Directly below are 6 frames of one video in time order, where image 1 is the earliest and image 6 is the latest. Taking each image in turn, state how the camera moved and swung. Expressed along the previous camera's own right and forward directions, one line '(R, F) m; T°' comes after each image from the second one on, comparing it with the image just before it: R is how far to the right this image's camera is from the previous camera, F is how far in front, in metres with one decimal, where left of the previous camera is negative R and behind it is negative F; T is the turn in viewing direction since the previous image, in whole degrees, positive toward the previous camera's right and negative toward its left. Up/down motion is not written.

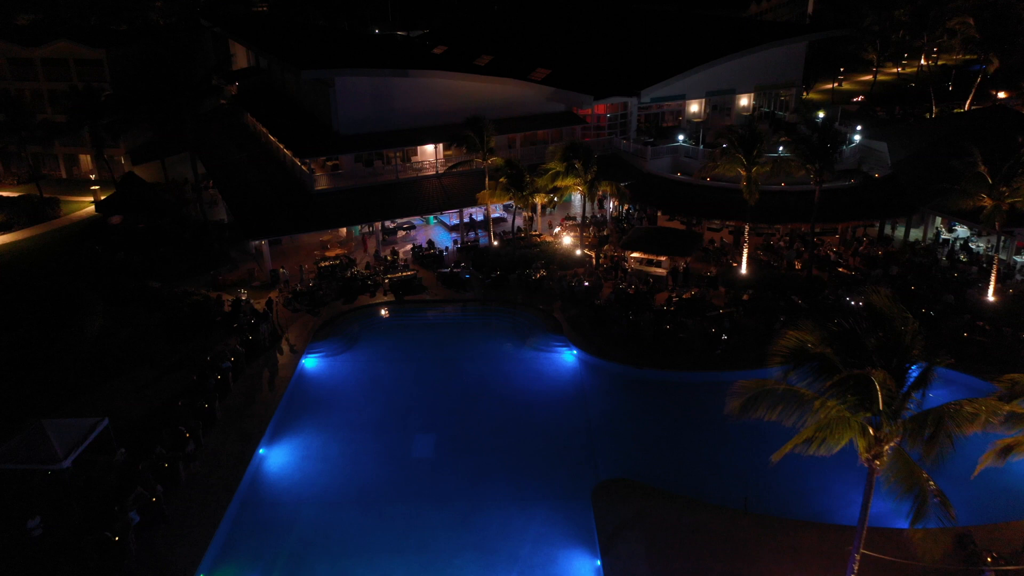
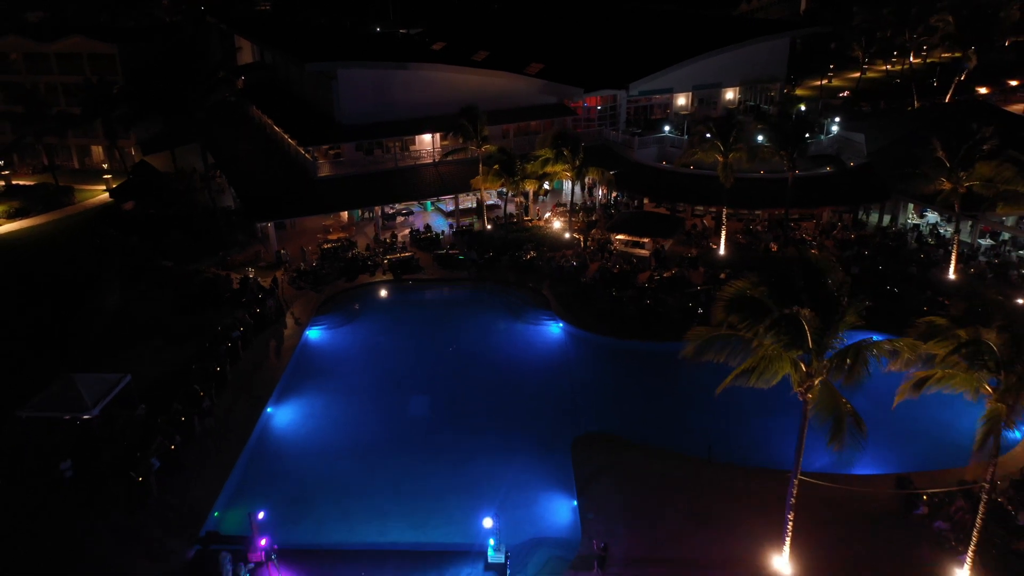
(+0.3, -1.6) m; 0°
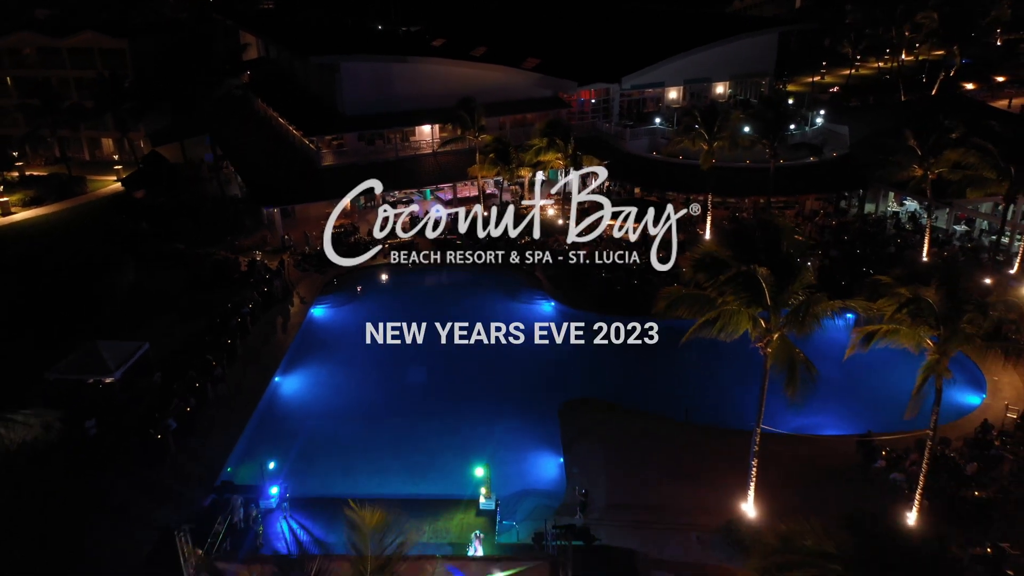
(+0.2, -1.3) m; 0°
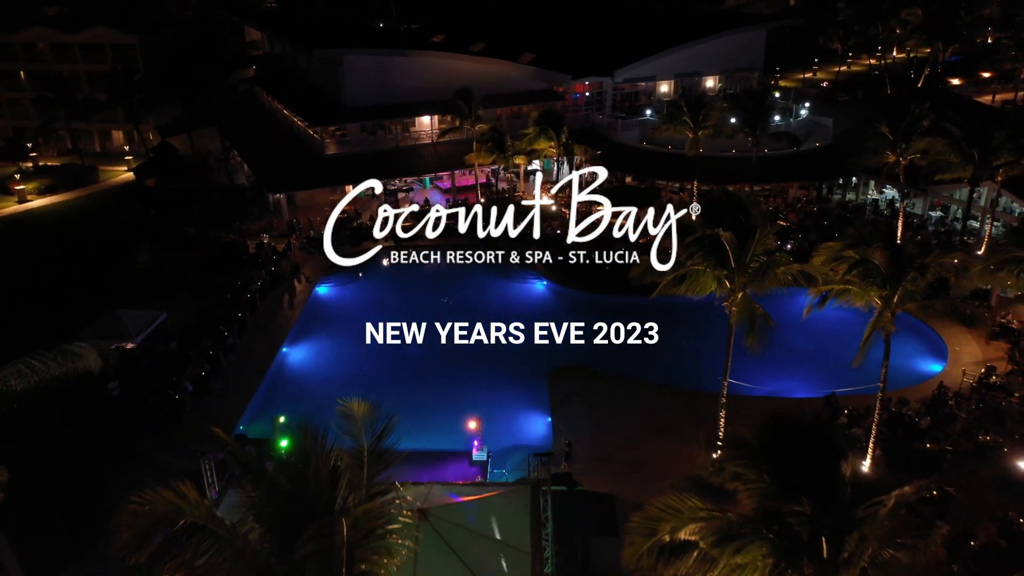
(+0.2, -1.5) m; 0°
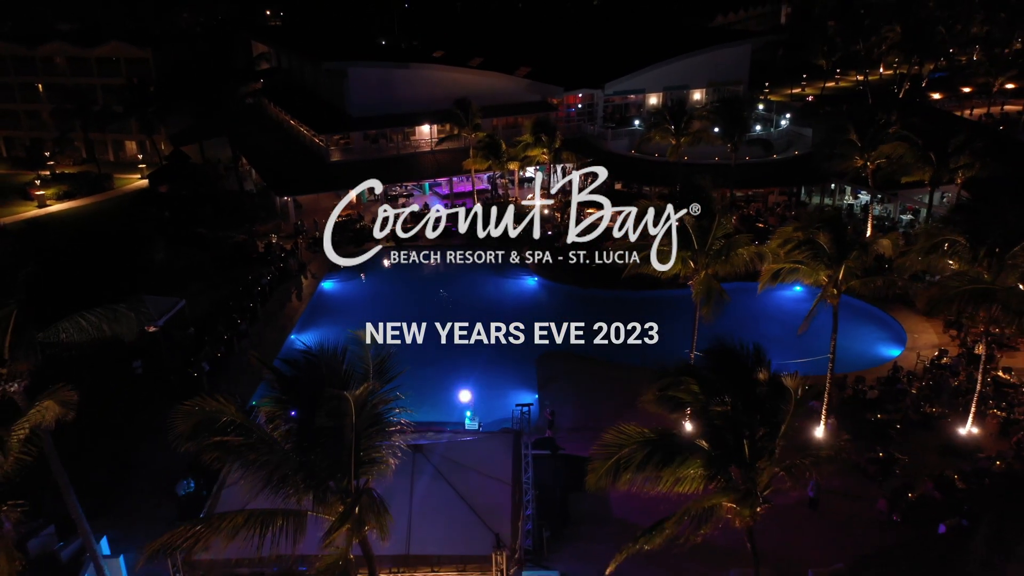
(+0.3, -1.8) m; 0°
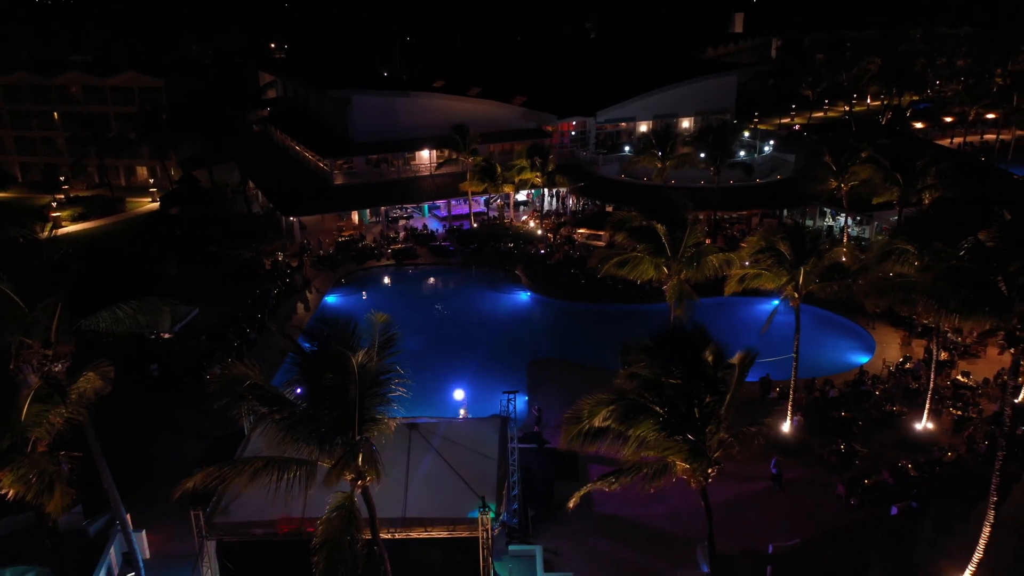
(+0.2, -1.6) m; 0°
